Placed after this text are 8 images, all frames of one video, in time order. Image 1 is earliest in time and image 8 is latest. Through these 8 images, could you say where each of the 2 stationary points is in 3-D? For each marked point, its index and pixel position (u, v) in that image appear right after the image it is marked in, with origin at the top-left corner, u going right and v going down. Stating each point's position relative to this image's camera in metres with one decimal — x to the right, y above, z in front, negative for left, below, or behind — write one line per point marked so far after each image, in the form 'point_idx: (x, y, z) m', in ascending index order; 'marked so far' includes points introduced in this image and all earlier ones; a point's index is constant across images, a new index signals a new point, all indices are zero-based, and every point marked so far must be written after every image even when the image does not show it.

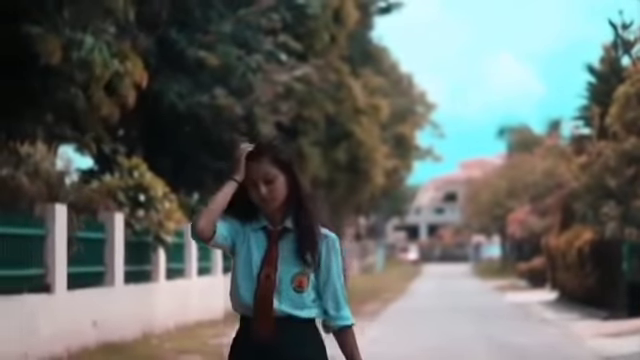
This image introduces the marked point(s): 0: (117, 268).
0: (-2.7, -1.1, +19.0) m
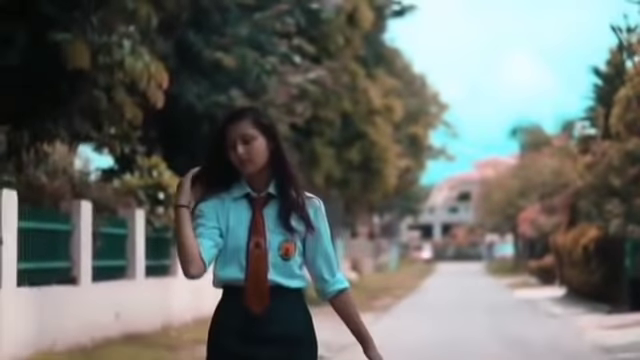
0: (-2.5, -1.1, +20.0) m
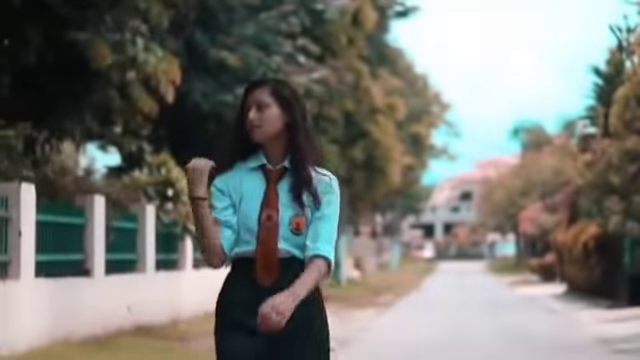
0: (-2.4, -1.1, +20.5) m
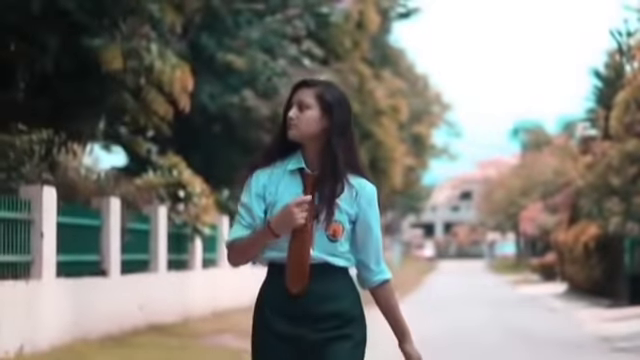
0: (-2.3, -1.1, +21.0) m
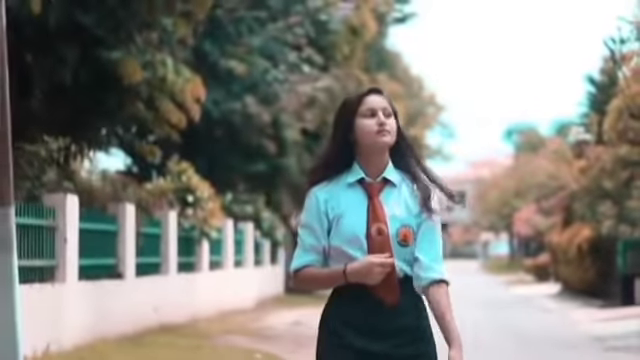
0: (-2.2, -1.2, +21.8) m
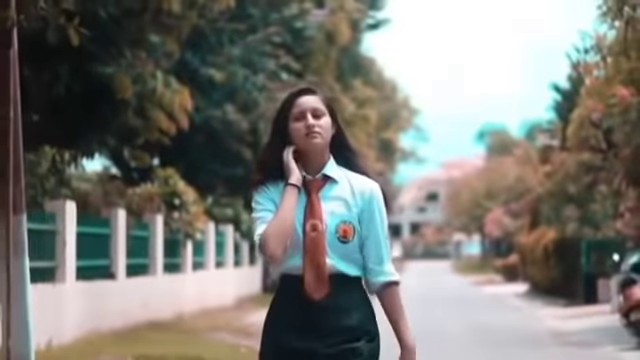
0: (-2.6, -1.3, +23.1) m
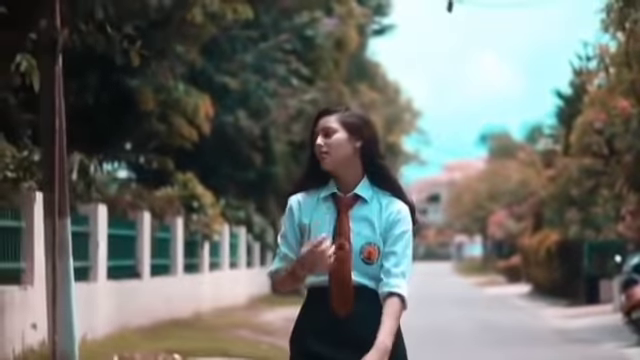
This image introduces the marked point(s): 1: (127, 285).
0: (-2.4, -1.3, +24.0) m
1: (-2.6, -1.4, +19.4) m
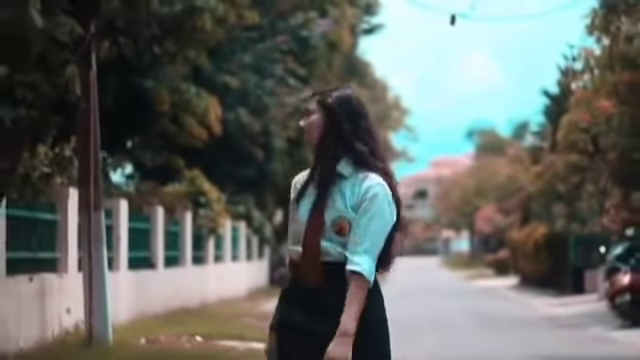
0: (-2.3, -1.3, +25.4) m
1: (-2.6, -1.4, +20.8) m
